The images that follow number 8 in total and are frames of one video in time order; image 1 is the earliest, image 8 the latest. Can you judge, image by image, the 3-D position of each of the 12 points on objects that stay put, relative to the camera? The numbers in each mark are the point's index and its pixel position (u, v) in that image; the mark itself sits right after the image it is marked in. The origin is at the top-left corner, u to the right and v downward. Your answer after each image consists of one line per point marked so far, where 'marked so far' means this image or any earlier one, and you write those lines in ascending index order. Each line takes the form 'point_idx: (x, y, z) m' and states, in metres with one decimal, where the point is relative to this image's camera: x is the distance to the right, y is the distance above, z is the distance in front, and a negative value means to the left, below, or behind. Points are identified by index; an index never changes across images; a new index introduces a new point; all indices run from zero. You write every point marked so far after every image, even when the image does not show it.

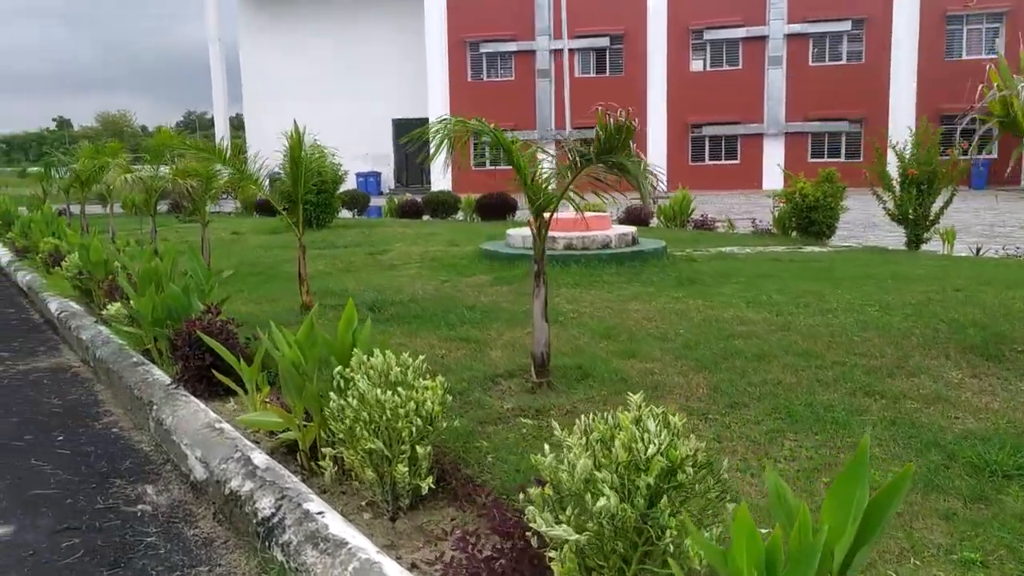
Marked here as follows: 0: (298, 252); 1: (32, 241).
0: (-1.3, +0.2, +5.7) m
1: (-5.8, +0.6, +10.9) m
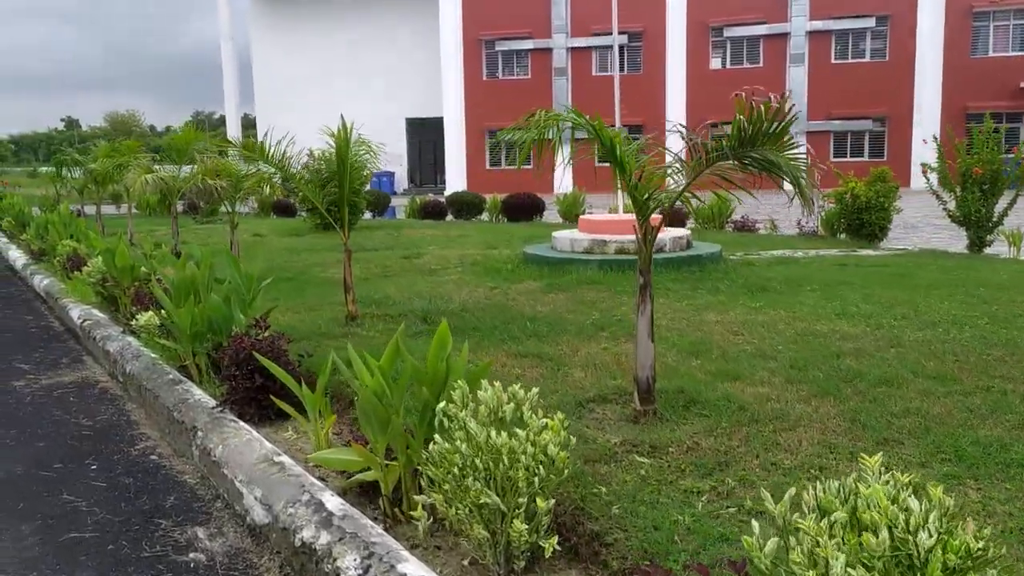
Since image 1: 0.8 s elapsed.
0: (-1.0, +0.2, +5.3) m
1: (-5.4, +0.5, +10.5) m
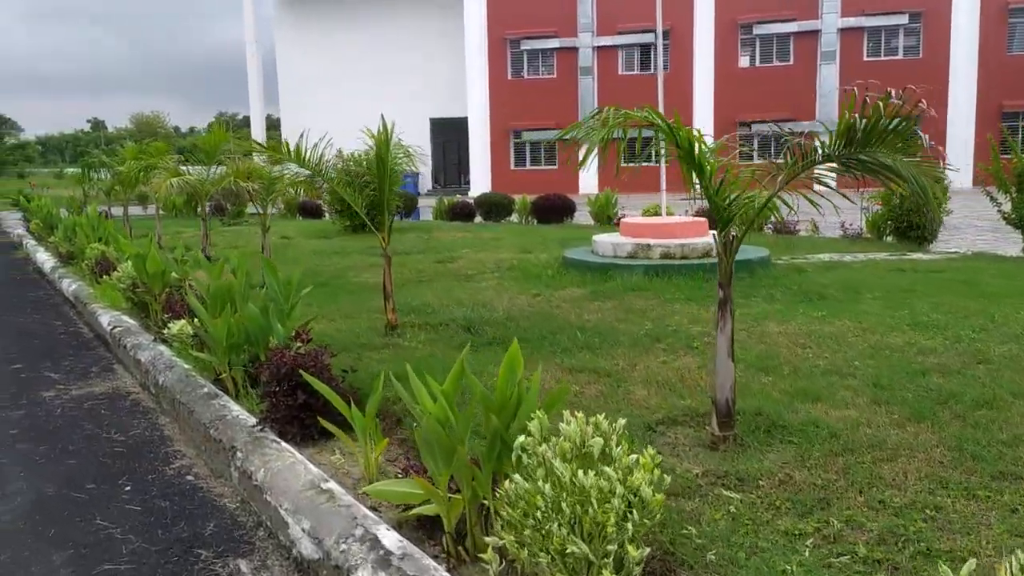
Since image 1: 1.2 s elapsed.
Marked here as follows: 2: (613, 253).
0: (-0.7, +0.1, +5.1) m
1: (-5.0, +0.5, +10.4) m
2: (+0.8, +0.3, +7.1) m
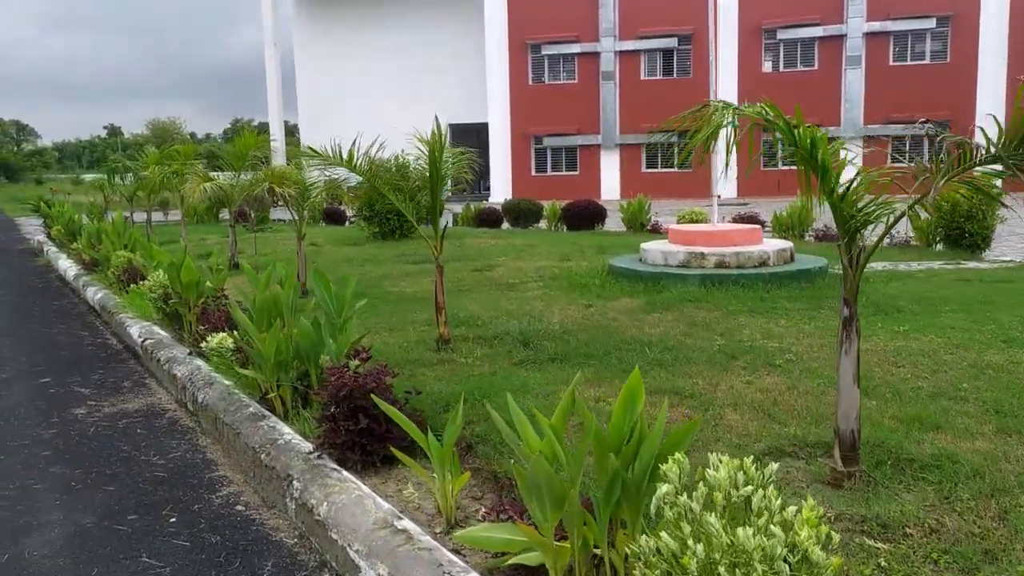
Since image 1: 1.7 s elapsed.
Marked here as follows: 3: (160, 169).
0: (-0.4, +0.1, +4.8) m
1: (-4.7, +0.4, +10.2) m
2: (+1.1, +0.2, +6.8) m
3: (-4.6, +1.6, +11.9) m
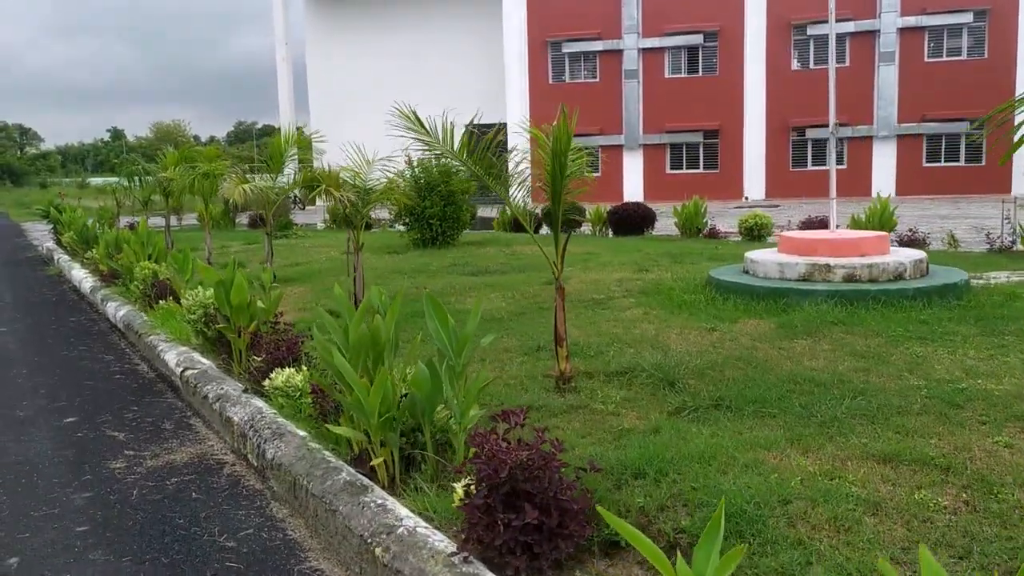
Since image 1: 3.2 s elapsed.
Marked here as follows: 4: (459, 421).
0: (+0.2, 0.0, +3.9) m
1: (-4.0, +0.3, +9.3) m
2: (+1.7, +0.1, +5.9) m
3: (-4.0, +1.4, +11.0) m
4: (-0.2, -0.5, +3.1) m
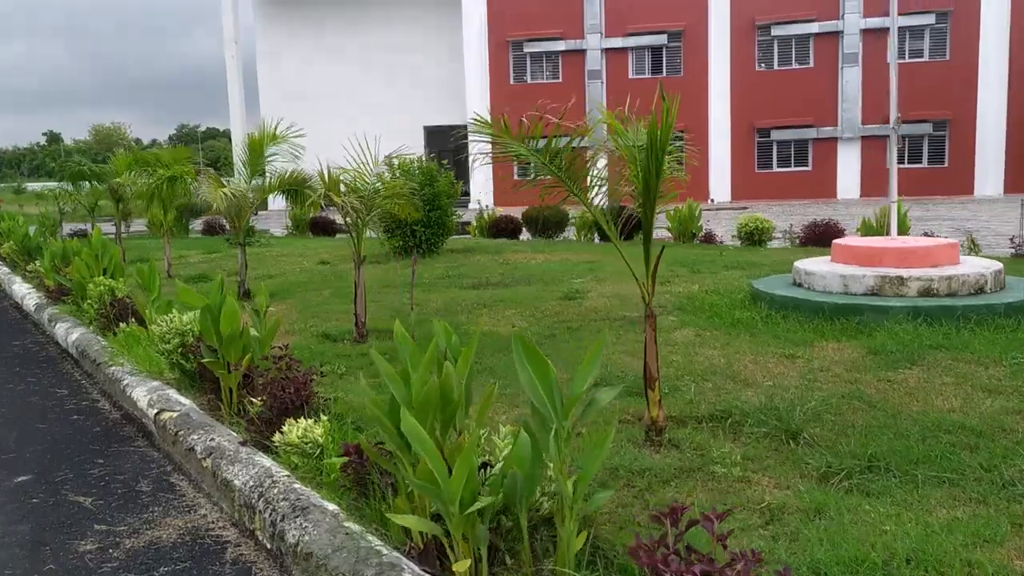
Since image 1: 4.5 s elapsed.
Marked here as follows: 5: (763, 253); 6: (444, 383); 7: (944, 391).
0: (+0.5, -0.1, +3.1) m
1: (-4.1, +0.1, +8.3) m
2: (+1.9, 0.0, +5.2) m
3: (-4.2, +1.3, +10.0) m
4: (+0.1, -0.6, +2.3) m
5: (+2.7, +0.4, +9.6) m
6: (-0.2, -0.3, +2.5) m
7: (+1.7, -0.4, +3.5) m
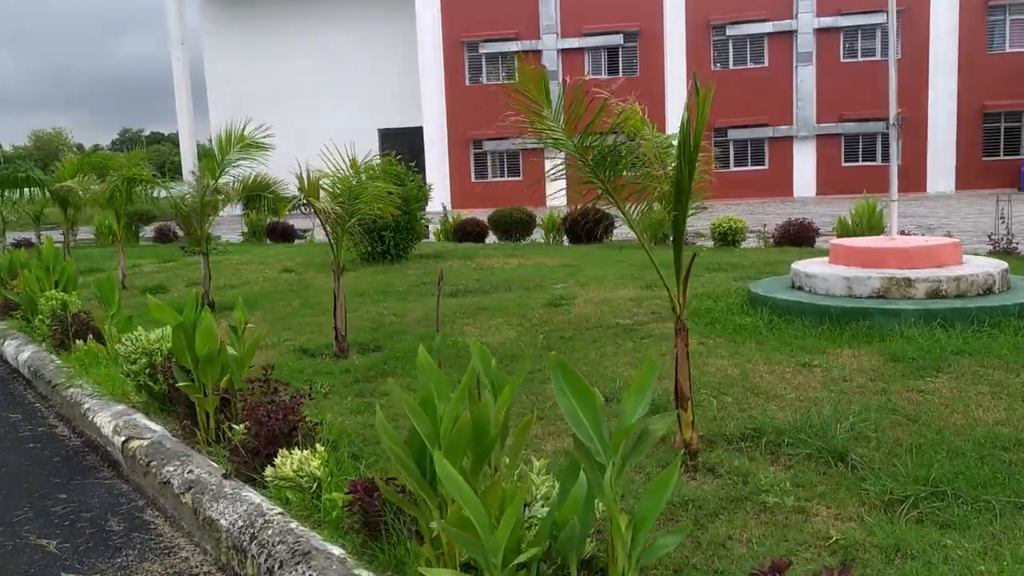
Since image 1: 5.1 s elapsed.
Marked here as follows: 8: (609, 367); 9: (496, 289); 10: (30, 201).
0: (+0.5, -0.2, +2.9) m
1: (-4.3, 0.0, +7.8) m
2: (+1.9, 0.0, +5.0) m
3: (-4.5, +1.1, +9.5) m
4: (+0.3, -0.6, +2.0) m
5: (+2.4, +0.4, +9.5) m
6: (-0.1, -0.3, +2.2) m
7: (+1.7, -0.4, +3.3) m
8: (+0.5, -0.4, +4.3) m
9: (-0.1, 0.0, +7.1) m
10: (-6.5, +1.2, +12.2) m
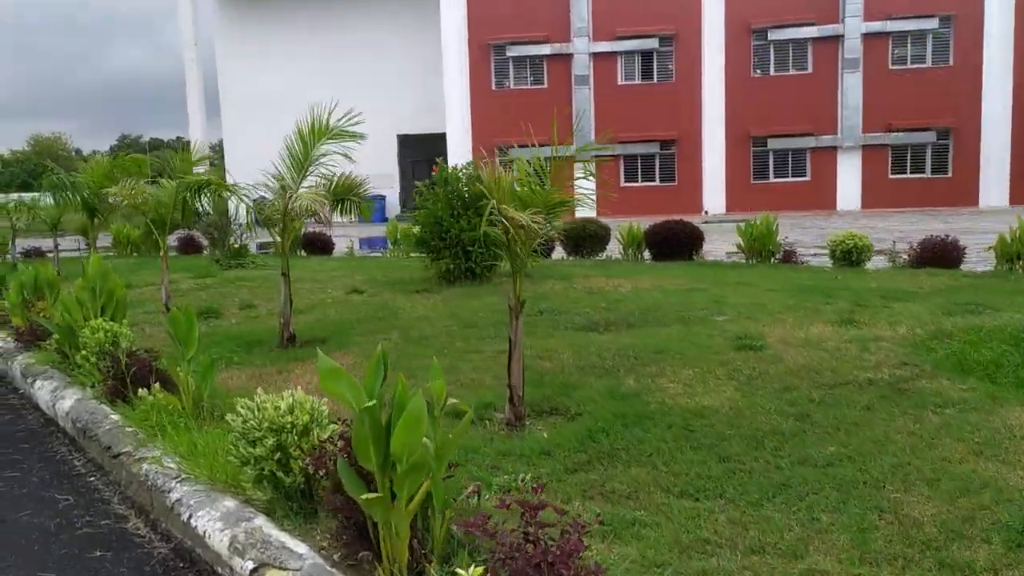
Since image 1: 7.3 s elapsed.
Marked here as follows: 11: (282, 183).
0: (+1.5, -0.4, +1.5) m
1: (-3.3, -0.2, +6.4) m
2: (+2.9, -0.2, +3.6) m
3: (-3.5, +0.9, +8.1) m
4: (+1.3, -0.8, +0.6) m
5: (+3.4, +0.1, +8.1) m
6: (+0.9, -0.5, +0.8) m
7: (+2.7, -0.6, +2.0) m
8: (+1.5, -0.6, +2.9) m
9: (+0.9, -0.2, +5.7) m
10: (-5.5, +1.0, +10.8) m
11: (-1.6, +0.6, +6.0) m
